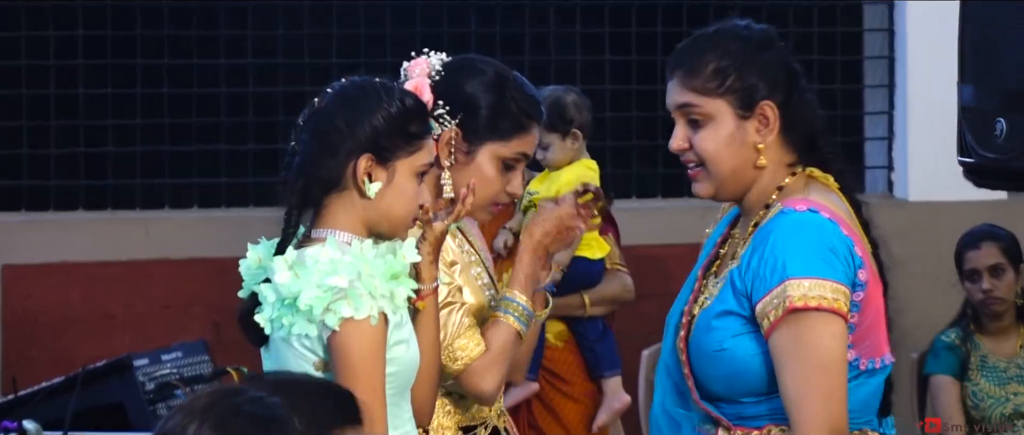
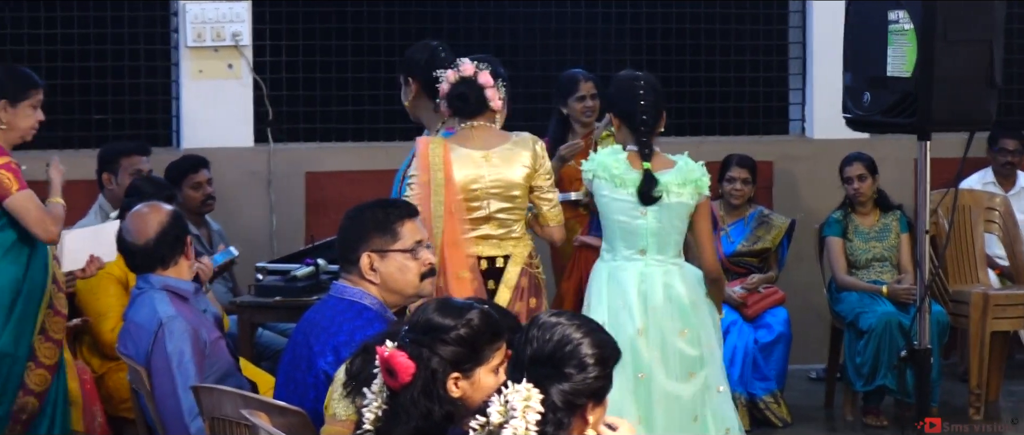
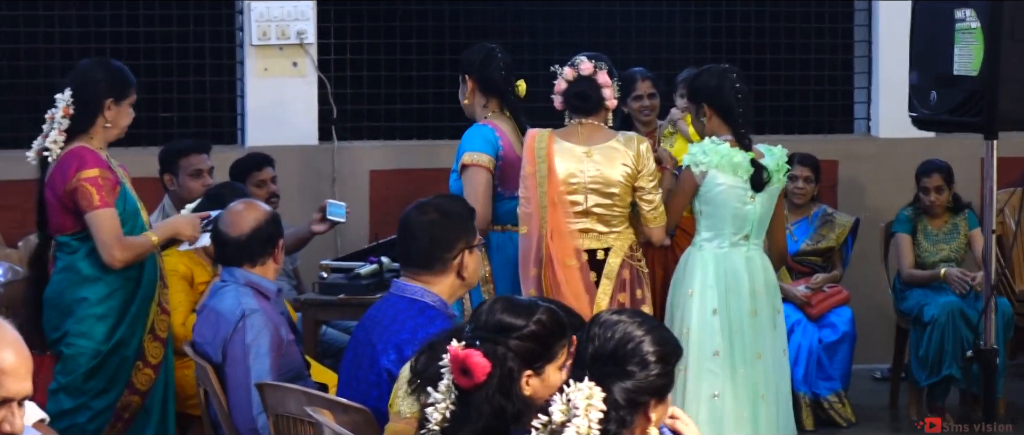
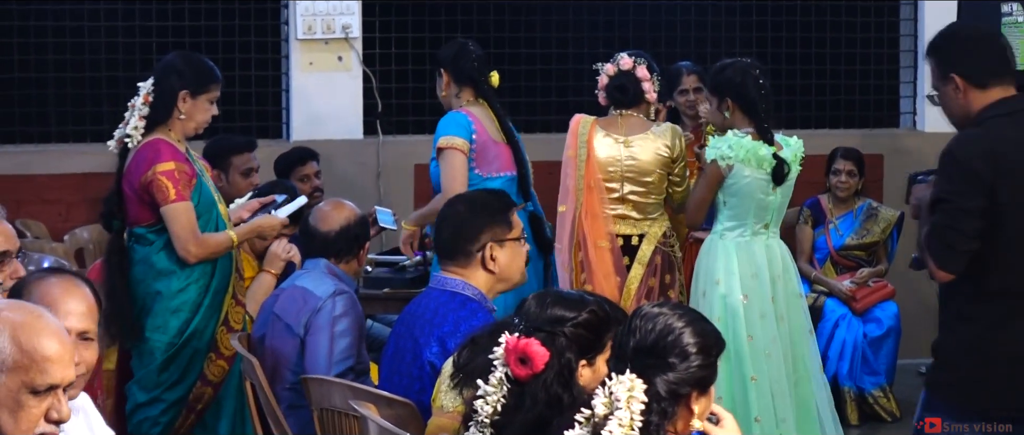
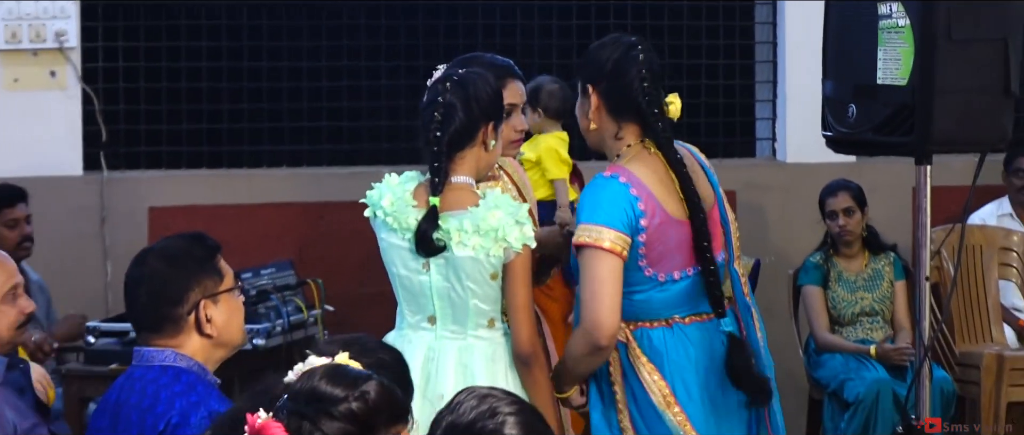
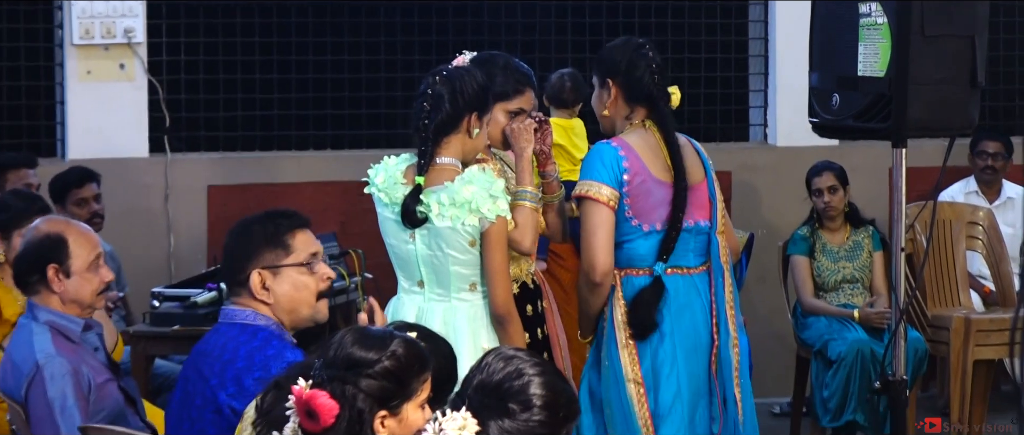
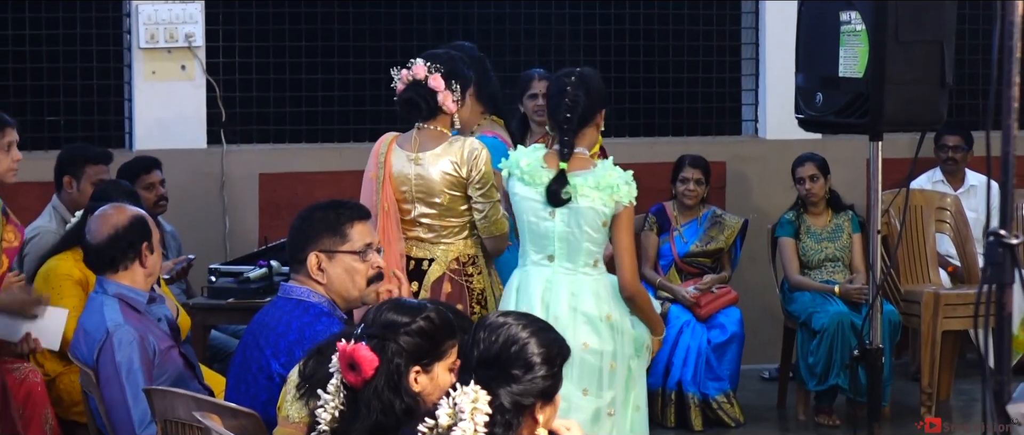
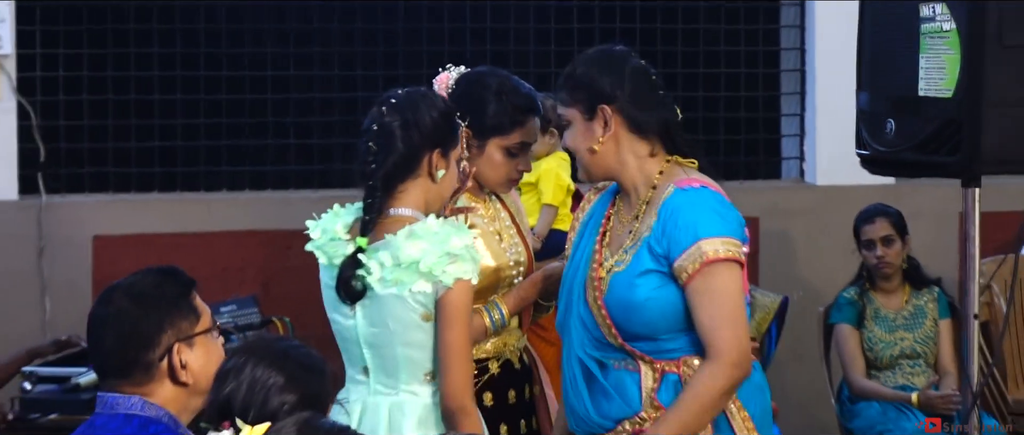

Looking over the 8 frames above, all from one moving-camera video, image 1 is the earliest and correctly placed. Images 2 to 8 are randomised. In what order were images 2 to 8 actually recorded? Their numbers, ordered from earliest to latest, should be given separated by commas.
8, 5, 6, 7, 2, 3, 4
